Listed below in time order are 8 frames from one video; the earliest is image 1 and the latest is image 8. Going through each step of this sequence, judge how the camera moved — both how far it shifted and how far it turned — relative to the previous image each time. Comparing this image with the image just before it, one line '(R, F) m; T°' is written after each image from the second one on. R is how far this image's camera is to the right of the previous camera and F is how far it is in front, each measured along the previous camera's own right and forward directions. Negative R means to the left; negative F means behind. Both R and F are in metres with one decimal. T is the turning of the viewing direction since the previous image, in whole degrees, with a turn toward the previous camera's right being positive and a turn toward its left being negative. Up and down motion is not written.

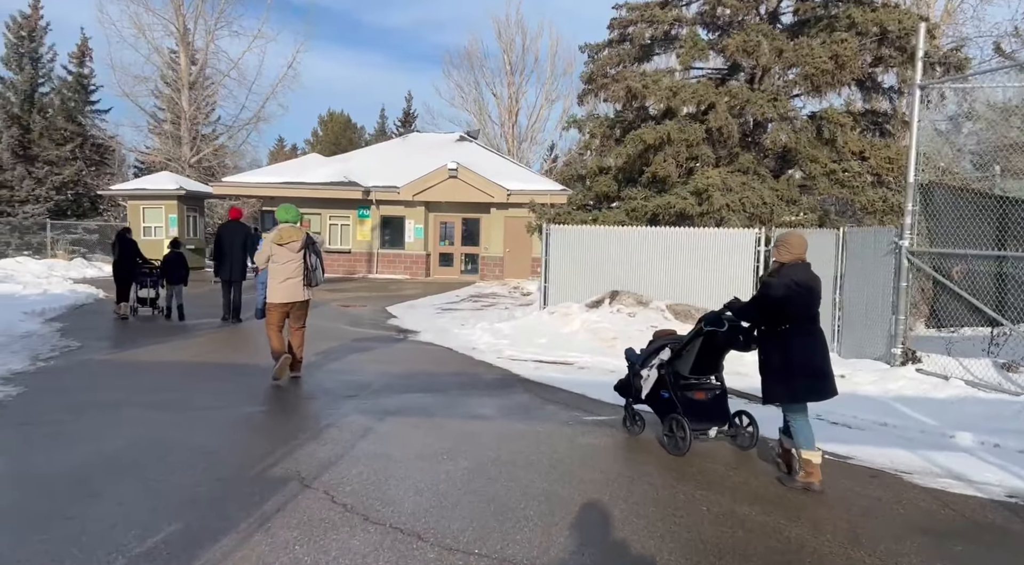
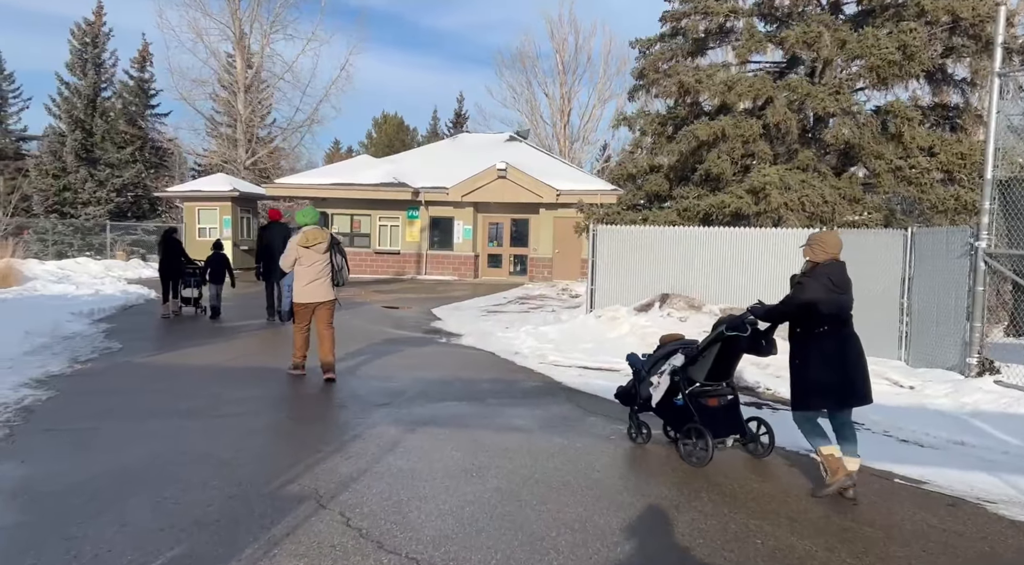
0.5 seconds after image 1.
(+0.1, +0.4) m; -4°
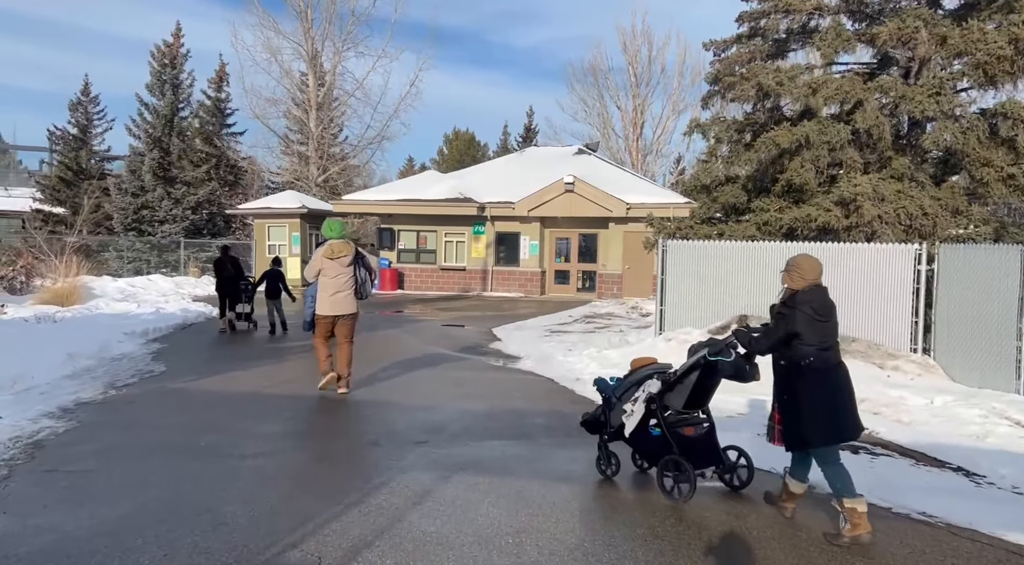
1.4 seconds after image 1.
(+0.2, +0.9) m; -6°
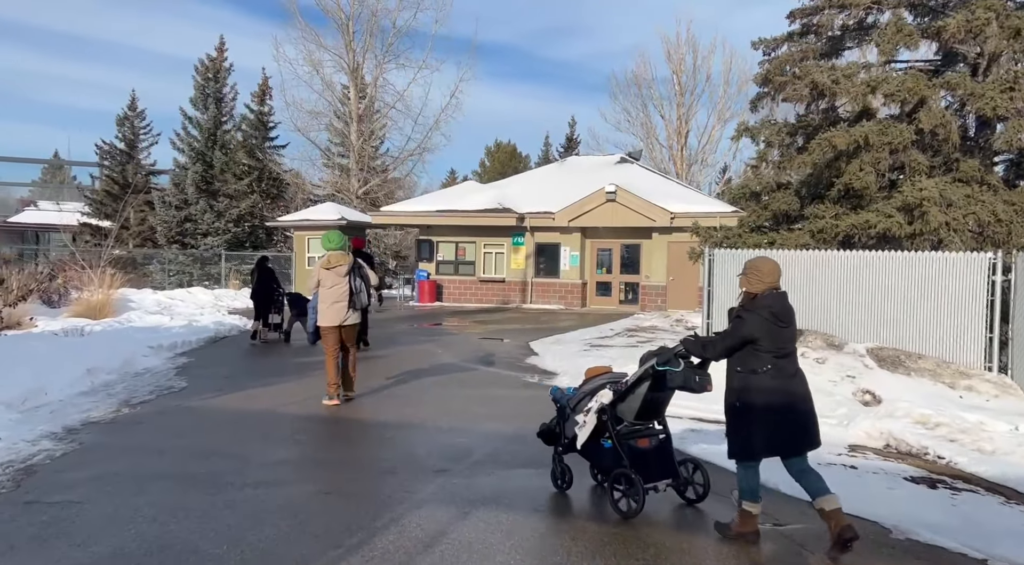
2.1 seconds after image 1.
(+0.1, +0.6) m; -3°
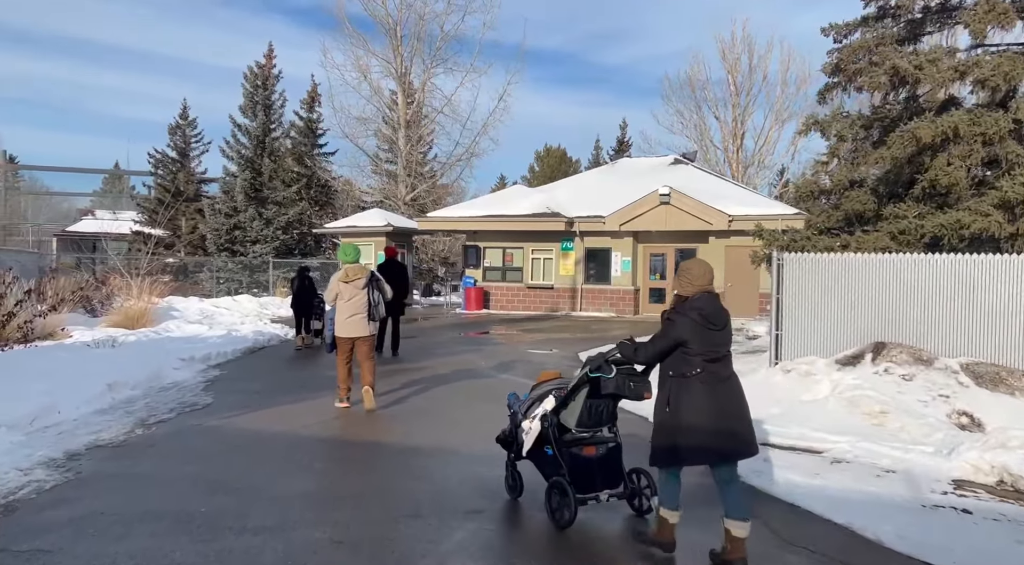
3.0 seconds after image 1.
(0.0, +0.9) m; -4°
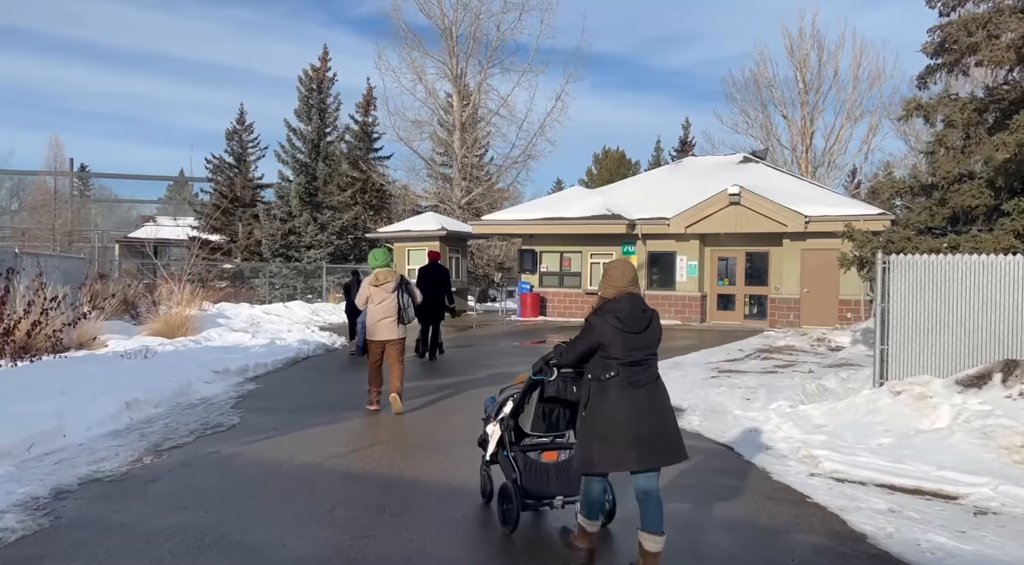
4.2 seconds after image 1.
(0.0, +1.2) m; -4°
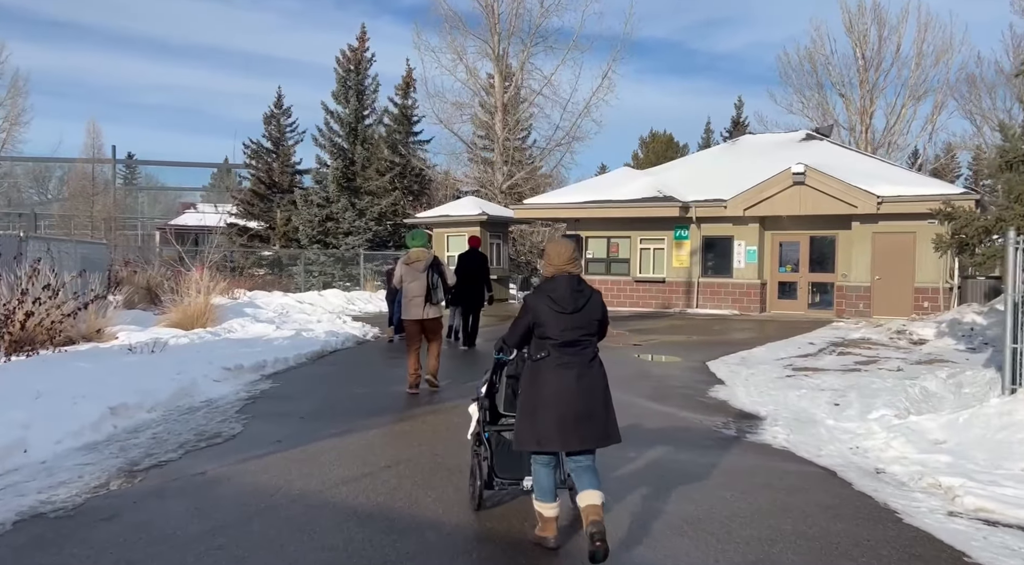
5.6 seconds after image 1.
(-0.1, +1.4) m; -3°
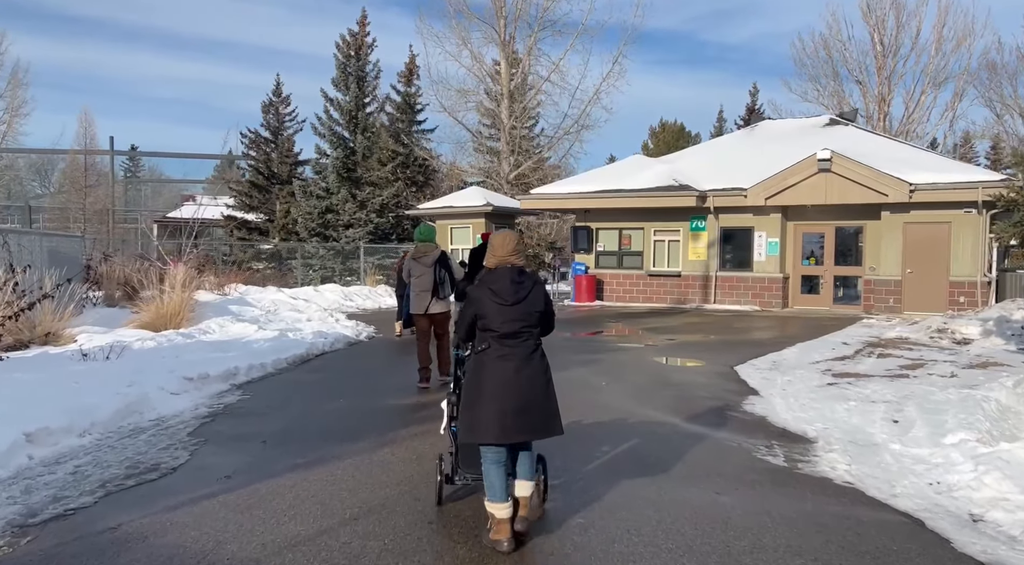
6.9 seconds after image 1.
(0.0, +1.3) m; -1°
